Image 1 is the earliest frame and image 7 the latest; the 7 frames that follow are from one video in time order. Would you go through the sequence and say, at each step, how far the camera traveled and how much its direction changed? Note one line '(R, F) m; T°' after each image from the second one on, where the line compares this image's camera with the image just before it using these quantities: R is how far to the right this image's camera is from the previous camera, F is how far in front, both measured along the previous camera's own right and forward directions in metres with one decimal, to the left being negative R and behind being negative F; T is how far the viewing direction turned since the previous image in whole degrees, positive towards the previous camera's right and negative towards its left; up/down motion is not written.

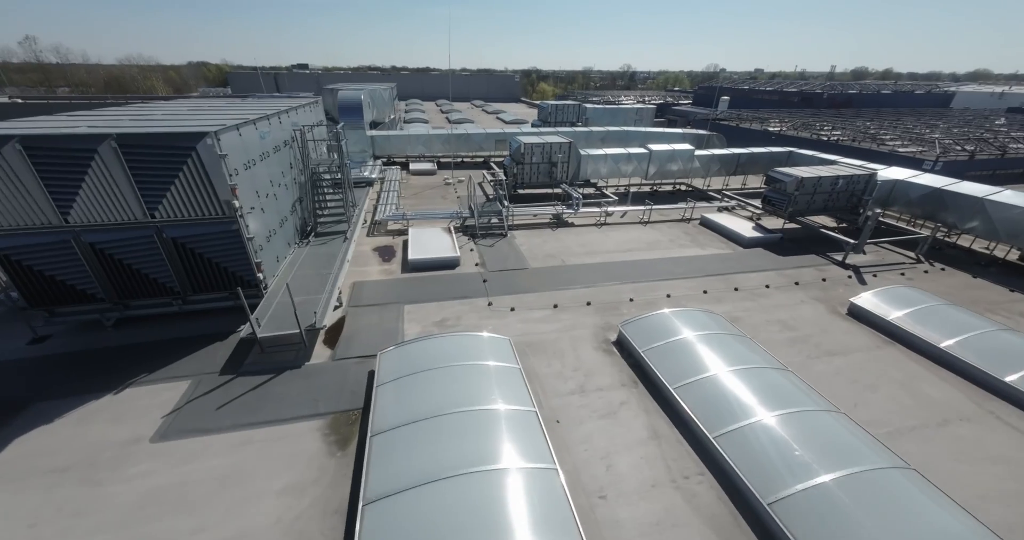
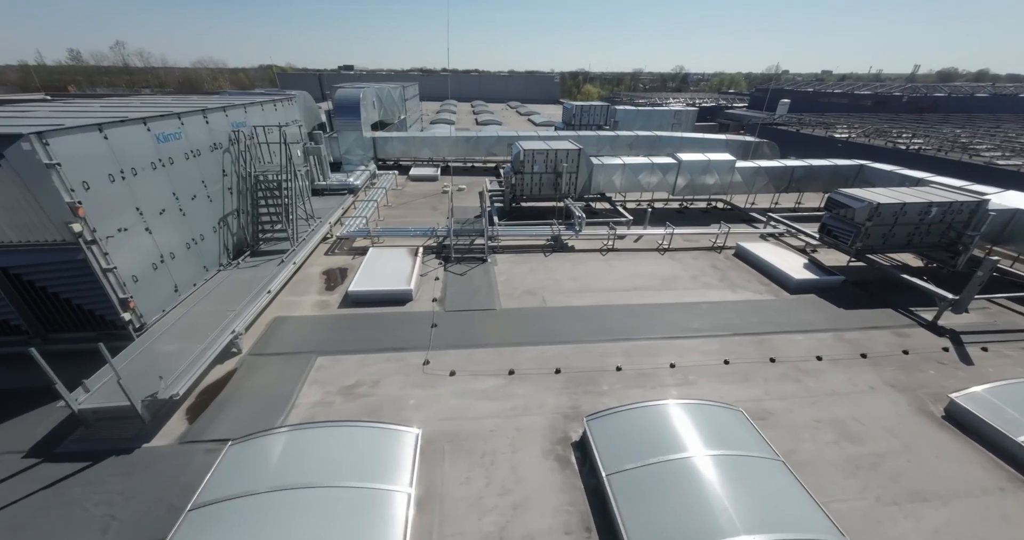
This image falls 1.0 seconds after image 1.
(+2.2, +3.0) m; -6°
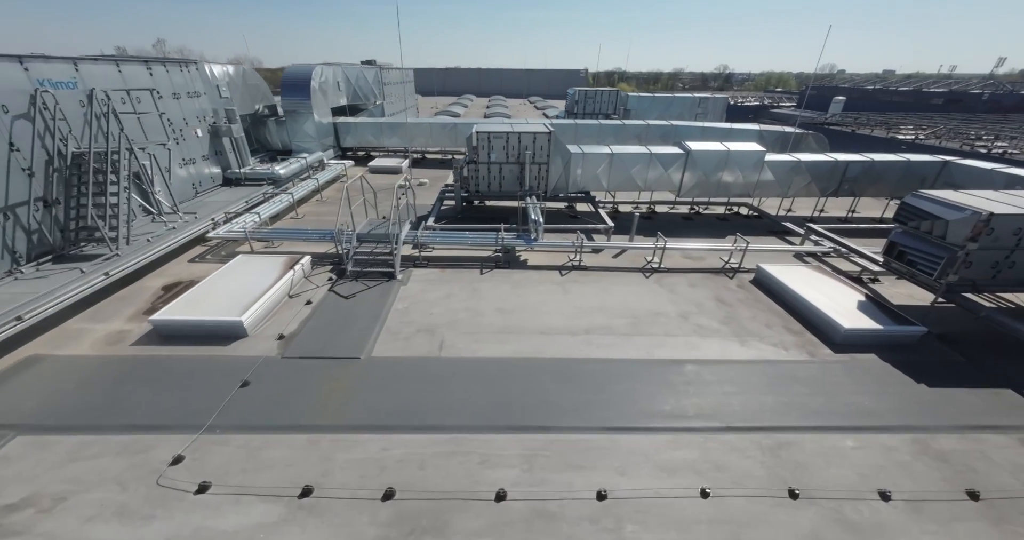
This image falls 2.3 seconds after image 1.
(+3.1, +4.0) m; -4°
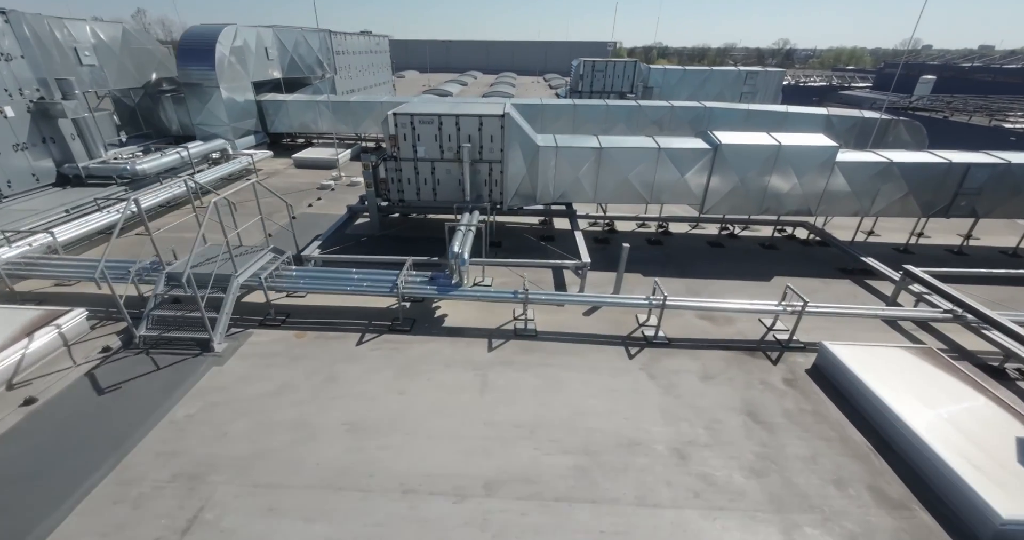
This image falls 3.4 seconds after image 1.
(+2.3, +4.2) m; -4°
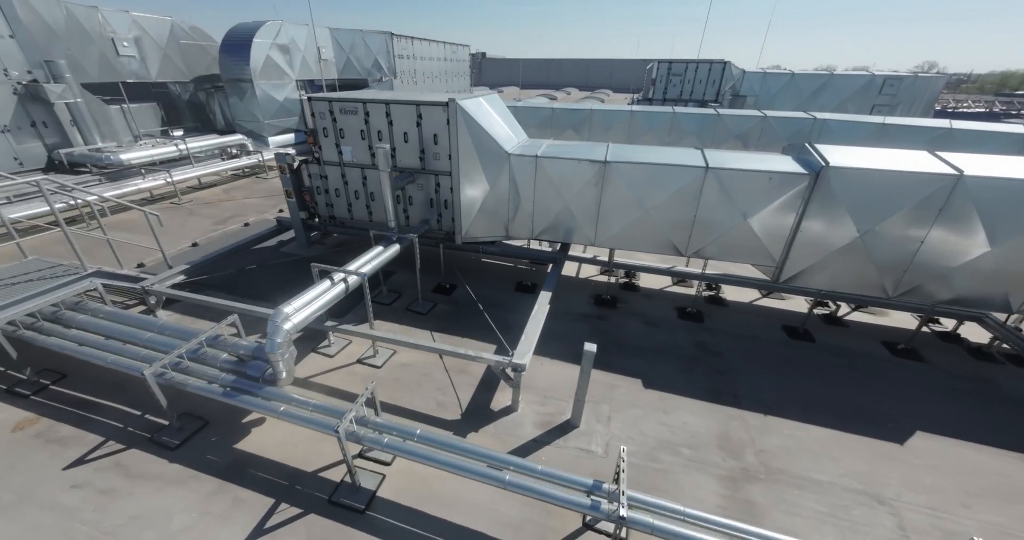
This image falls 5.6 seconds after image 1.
(+2.5, +3.7) m; -13°
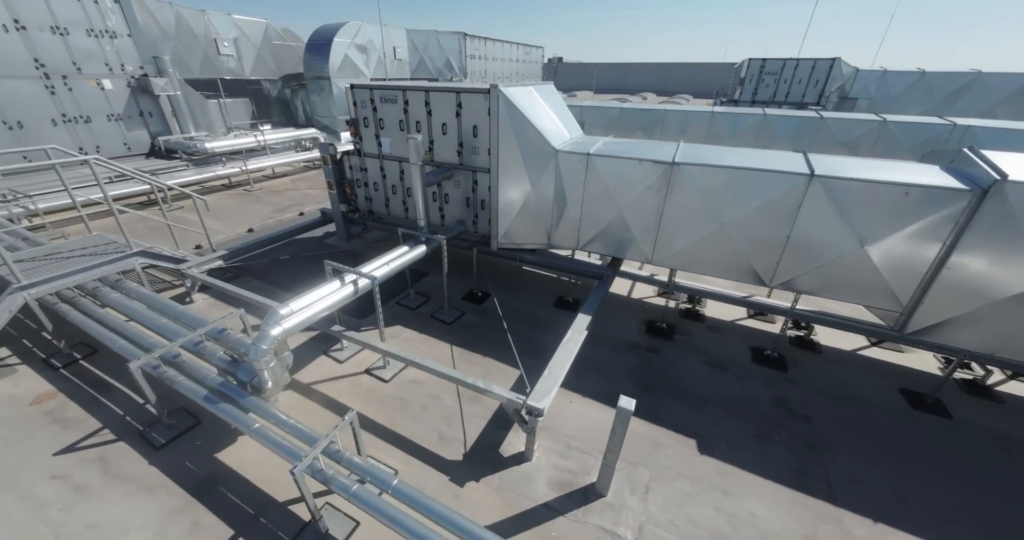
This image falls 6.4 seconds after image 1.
(+0.3, +0.9) m; -9°
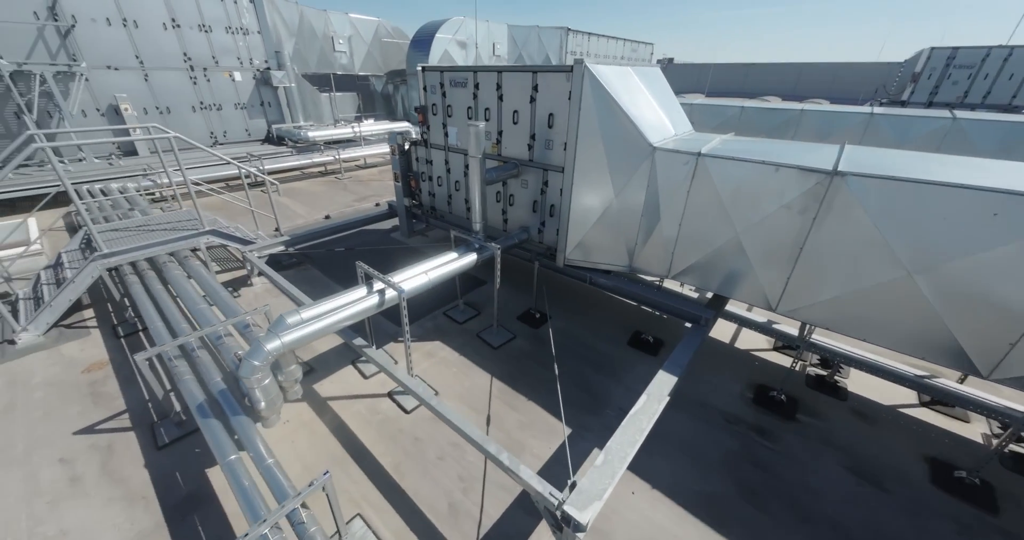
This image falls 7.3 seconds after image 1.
(+0.2, +1.2) m; -13°
